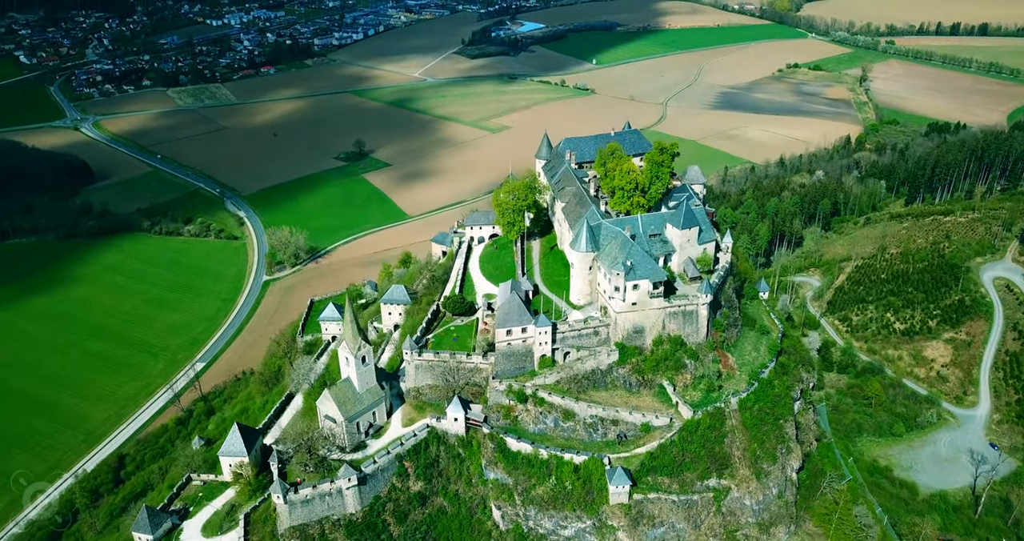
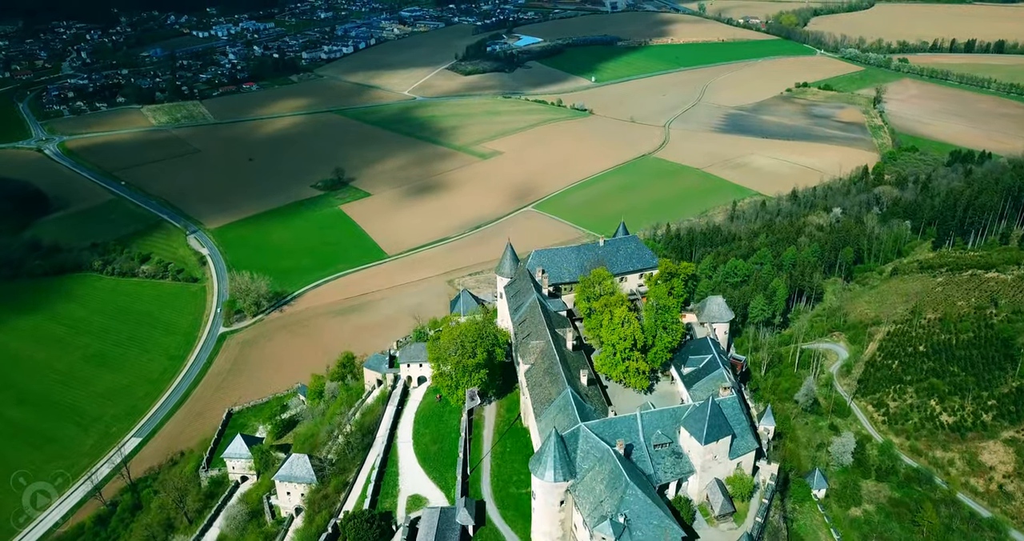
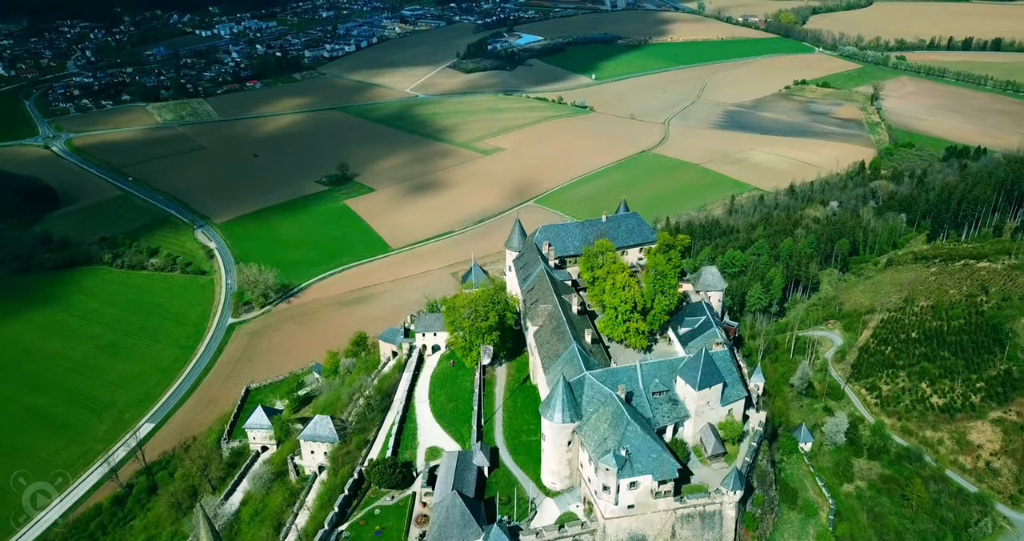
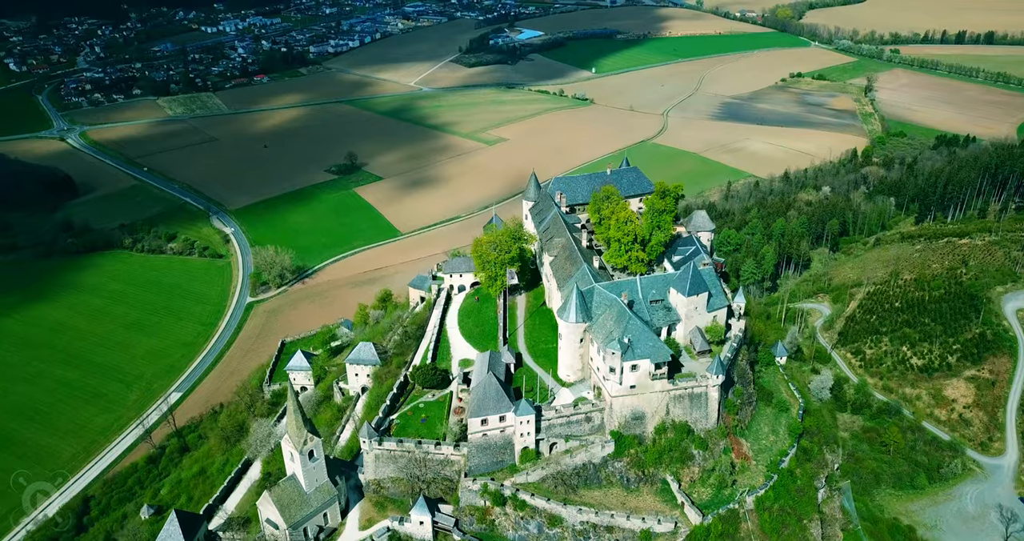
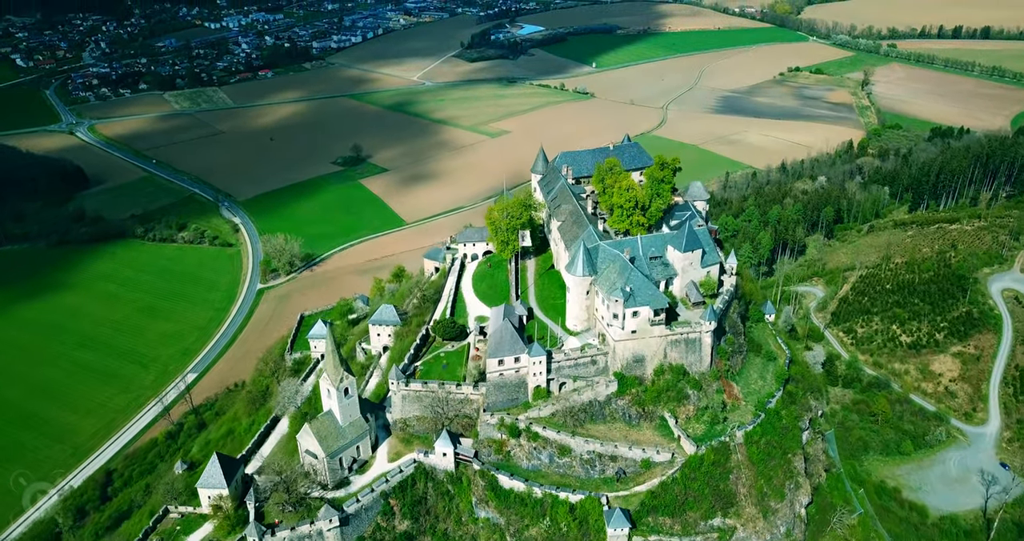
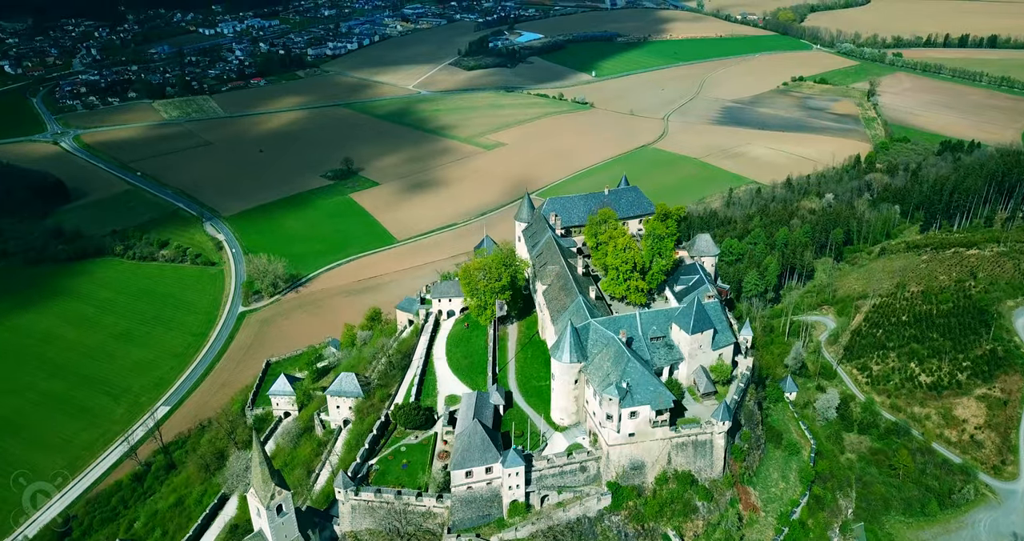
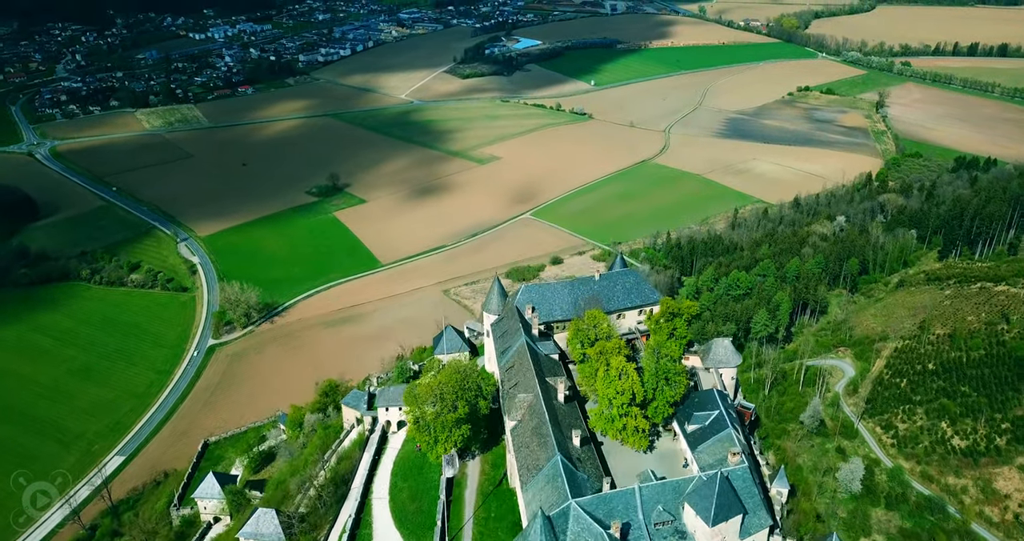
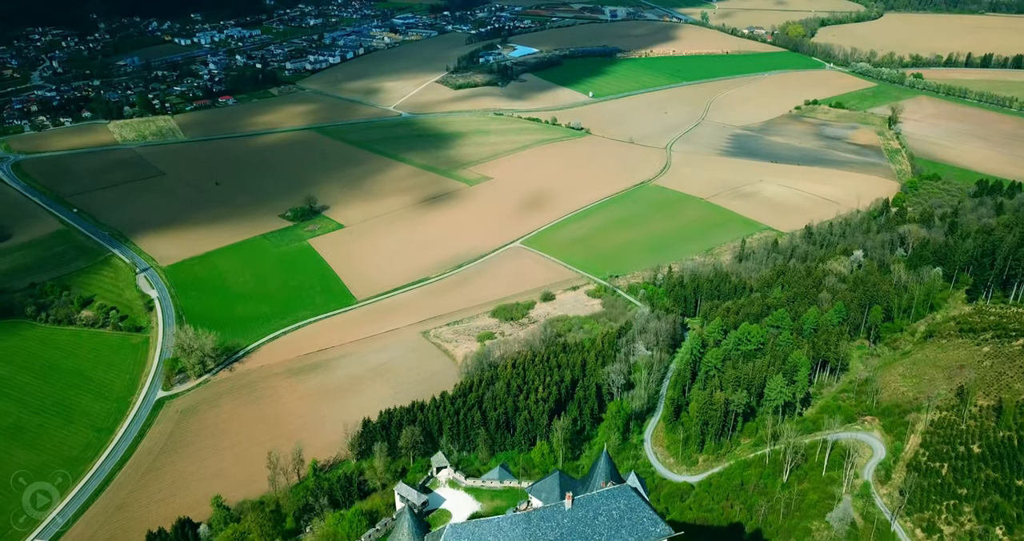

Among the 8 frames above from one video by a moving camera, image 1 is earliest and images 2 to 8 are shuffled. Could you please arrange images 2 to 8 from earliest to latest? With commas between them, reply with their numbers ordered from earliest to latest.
5, 4, 6, 3, 2, 7, 8
